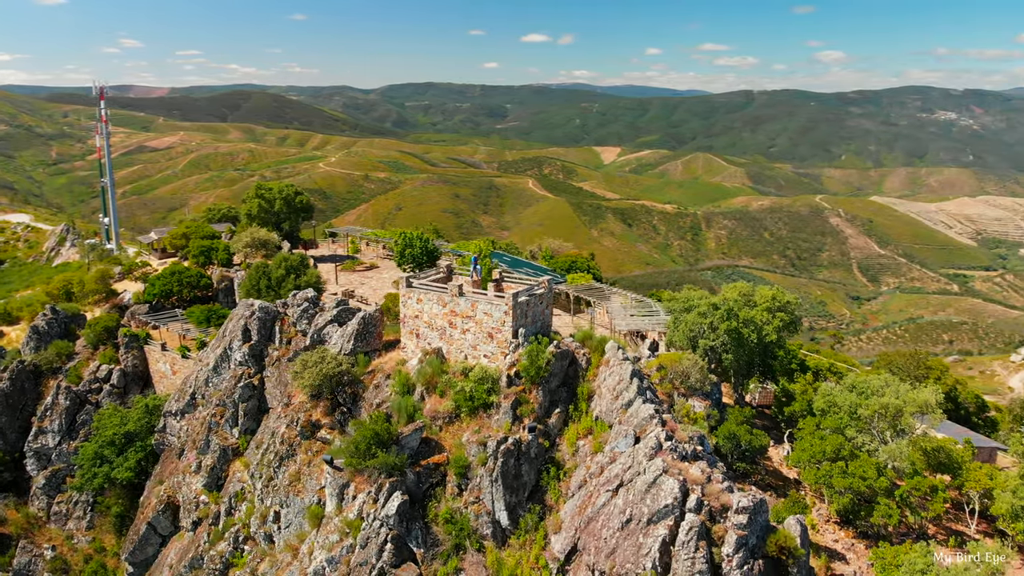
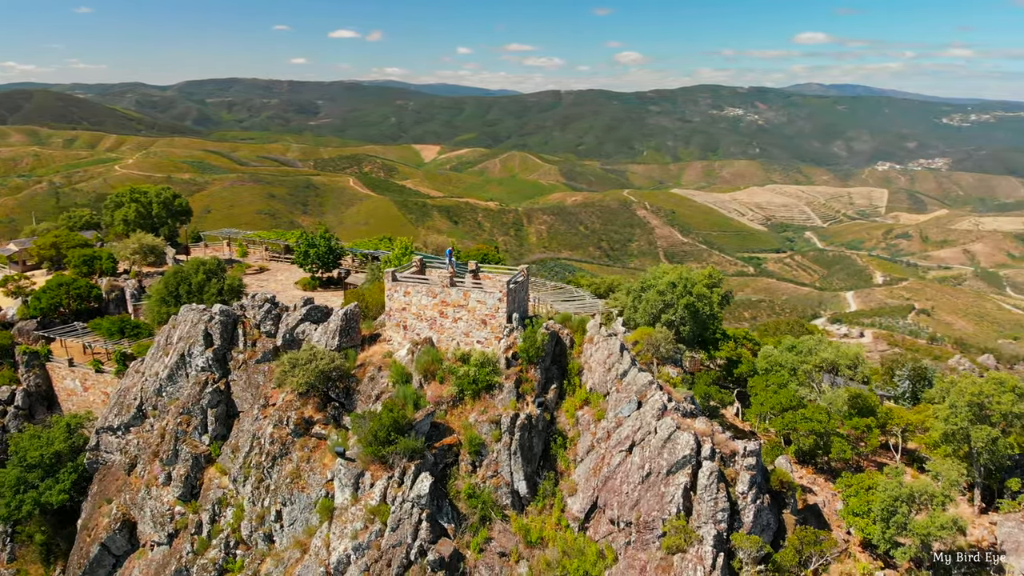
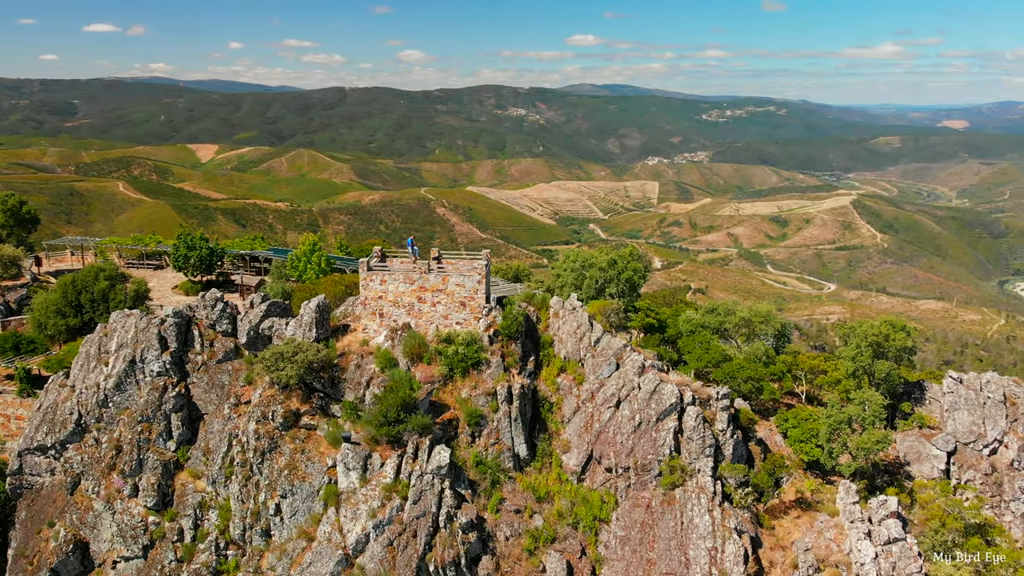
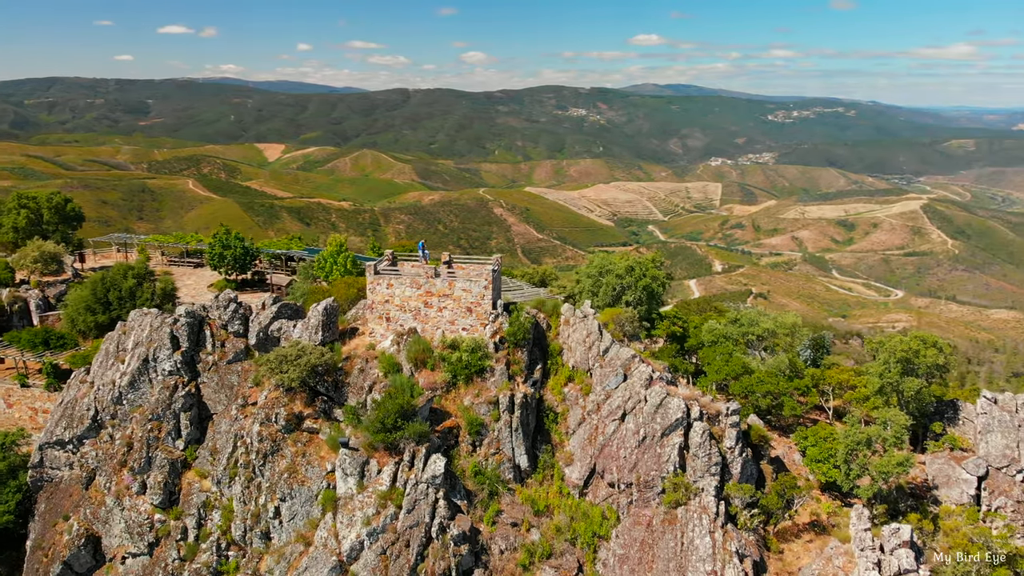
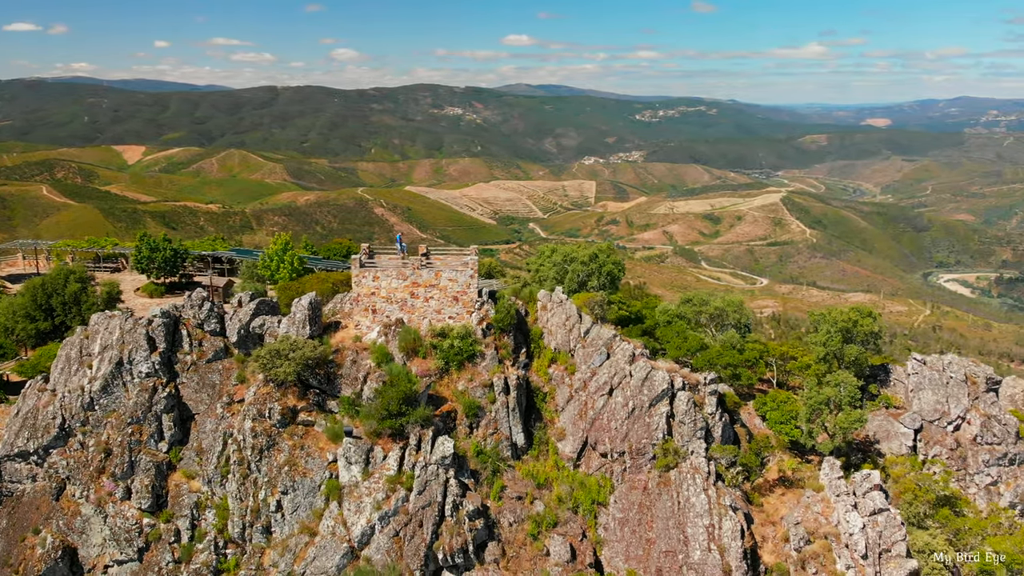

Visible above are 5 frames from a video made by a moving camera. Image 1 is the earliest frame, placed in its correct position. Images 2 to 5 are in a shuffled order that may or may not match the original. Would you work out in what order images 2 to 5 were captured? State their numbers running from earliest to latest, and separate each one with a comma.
2, 4, 3, 5
